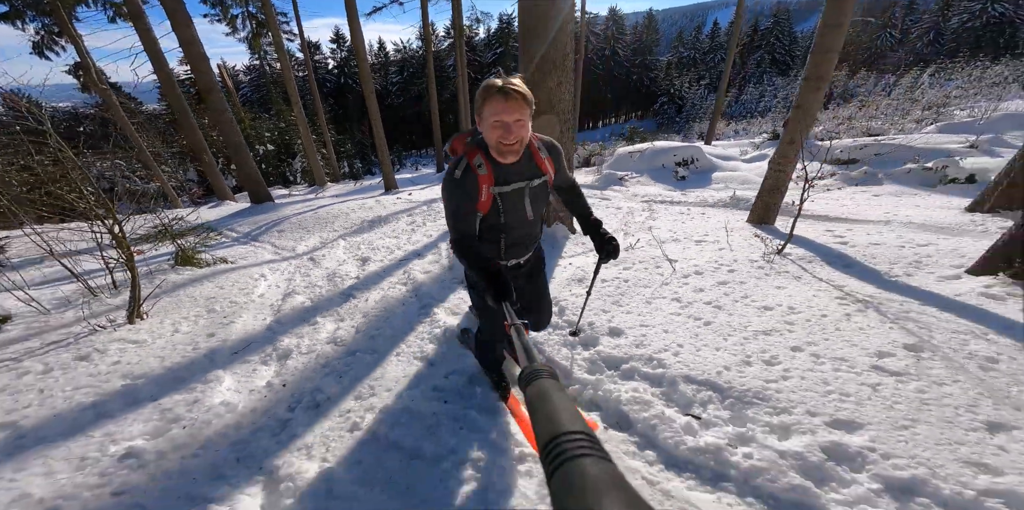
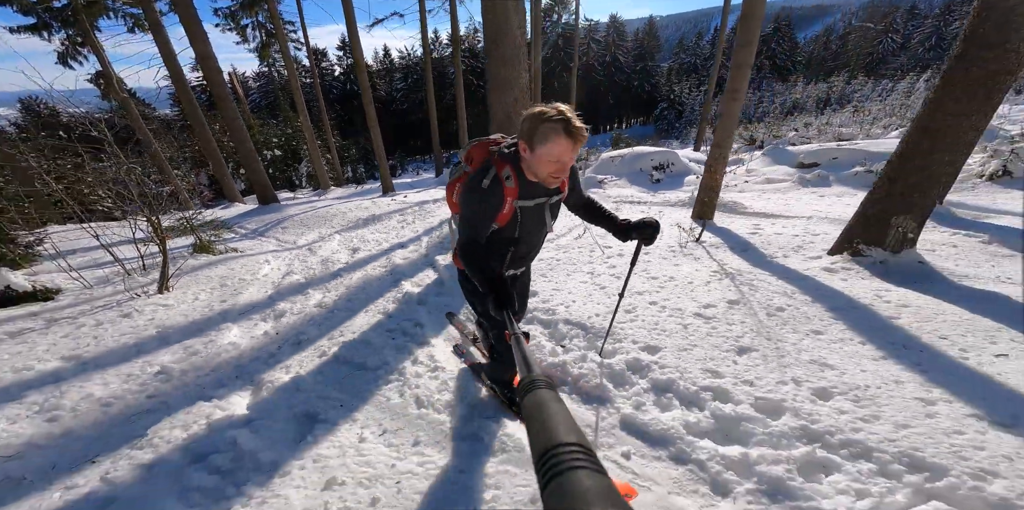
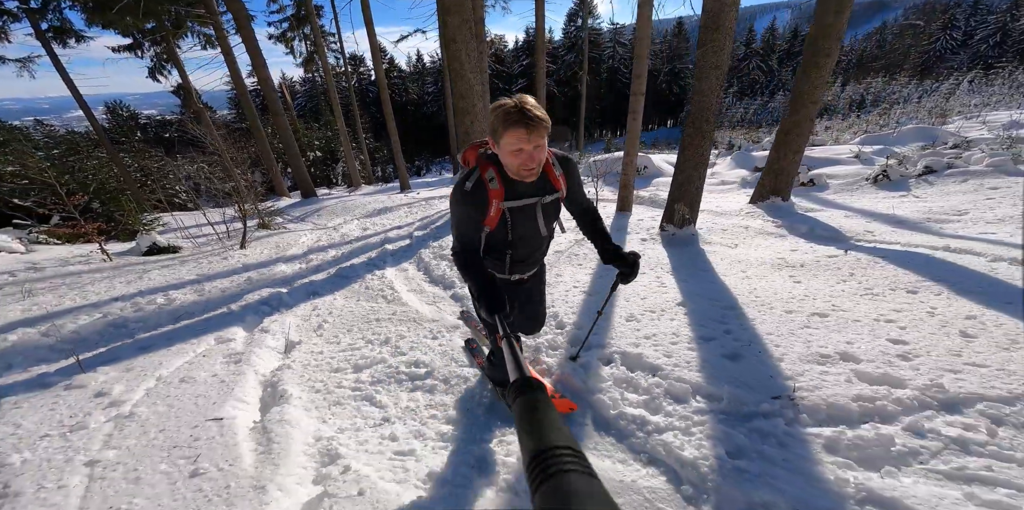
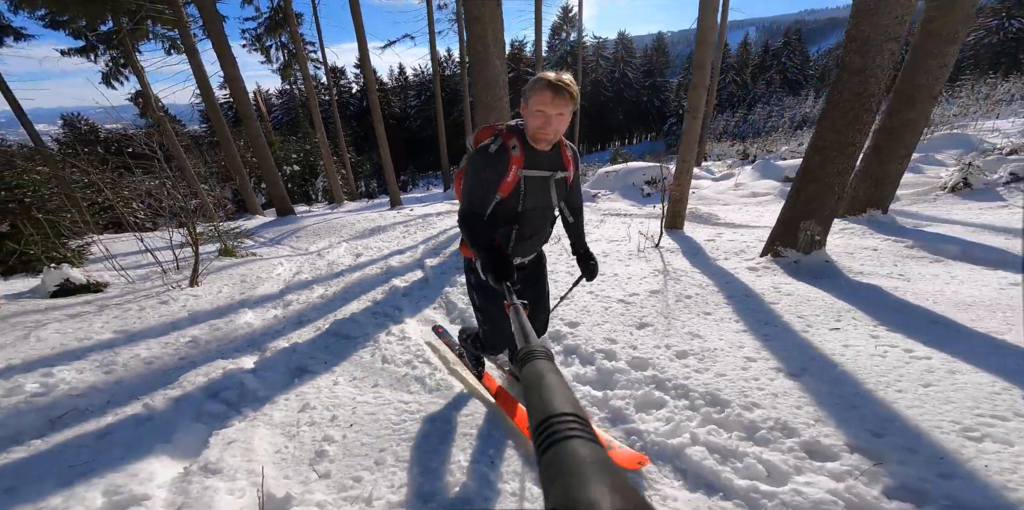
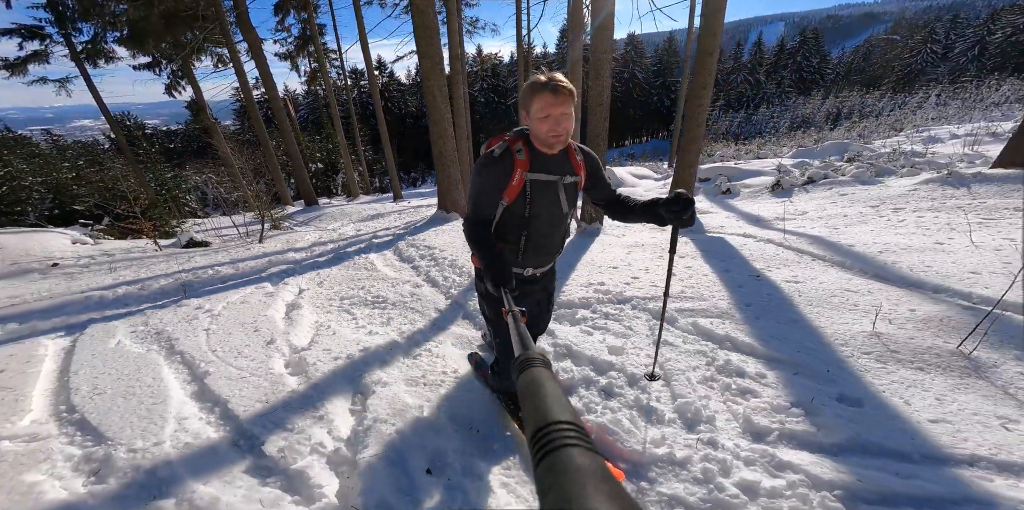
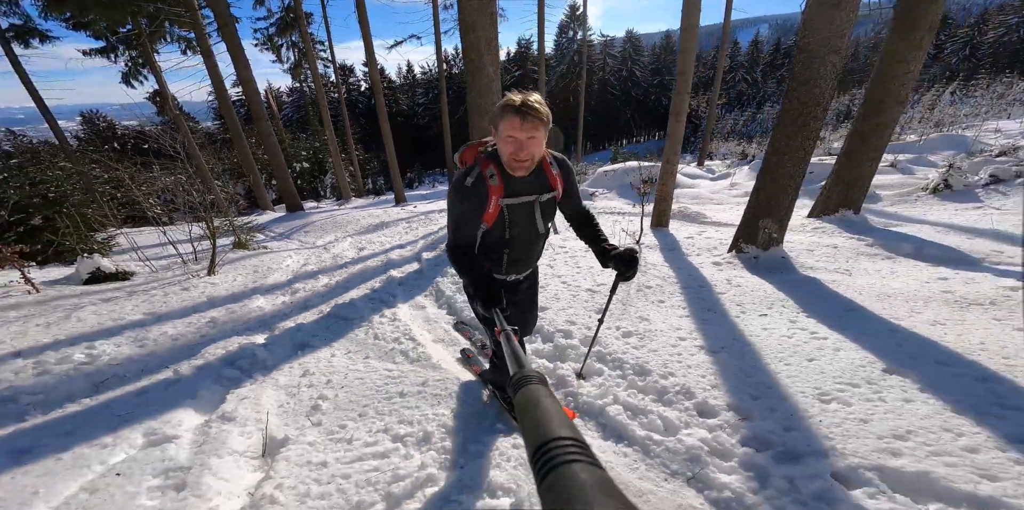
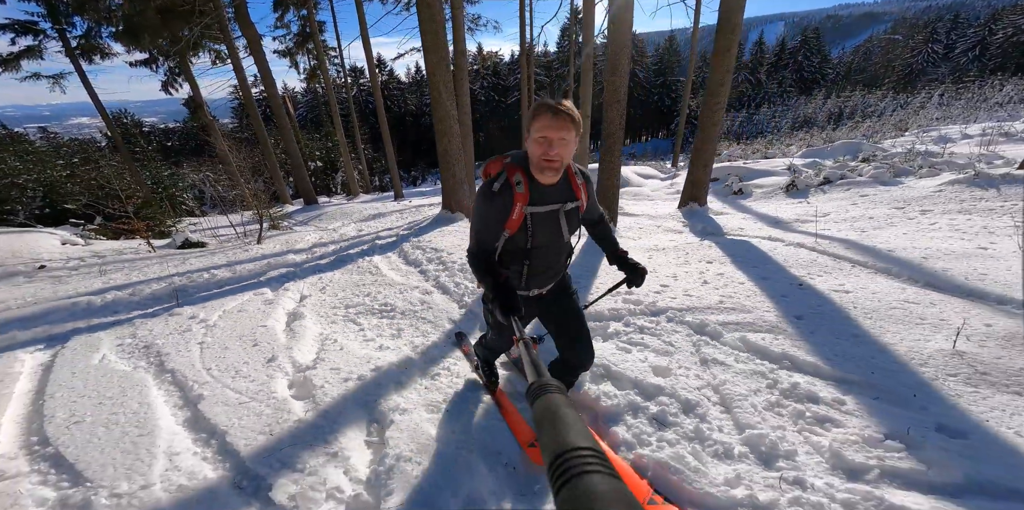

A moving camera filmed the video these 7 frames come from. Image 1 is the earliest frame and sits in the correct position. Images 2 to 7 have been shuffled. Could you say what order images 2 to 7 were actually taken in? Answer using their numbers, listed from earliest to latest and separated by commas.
2, 4, 6, 3, 7, 5
